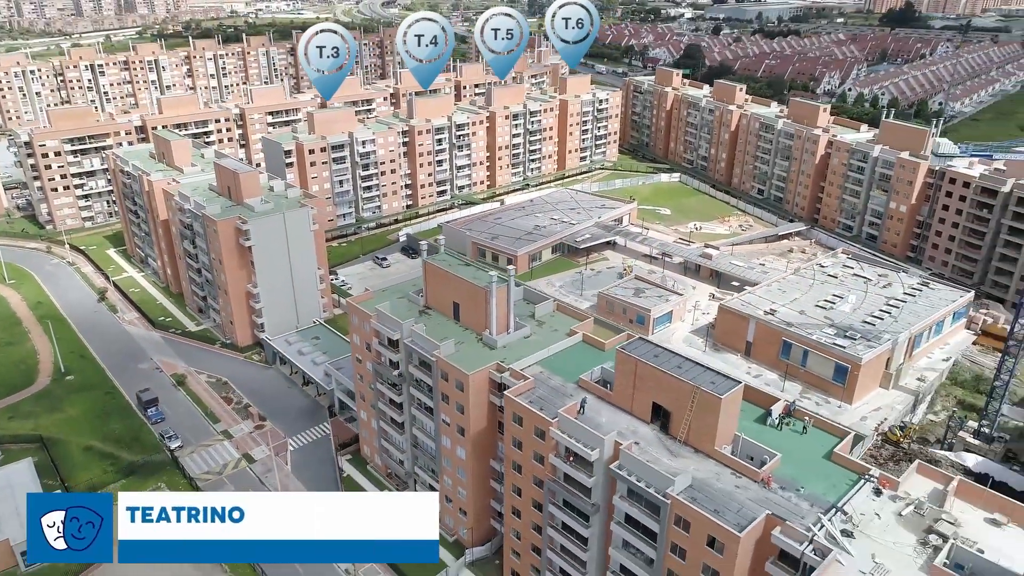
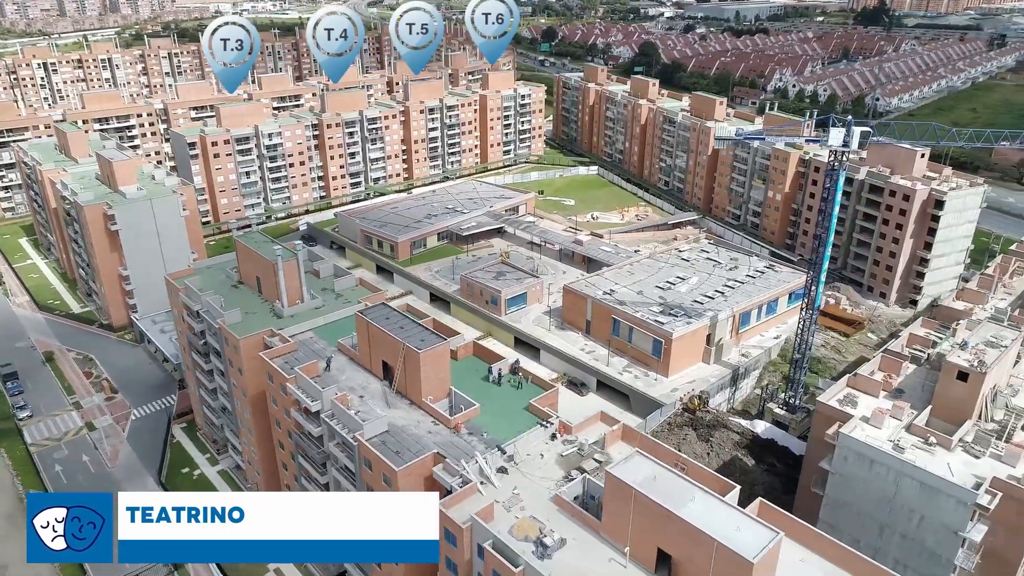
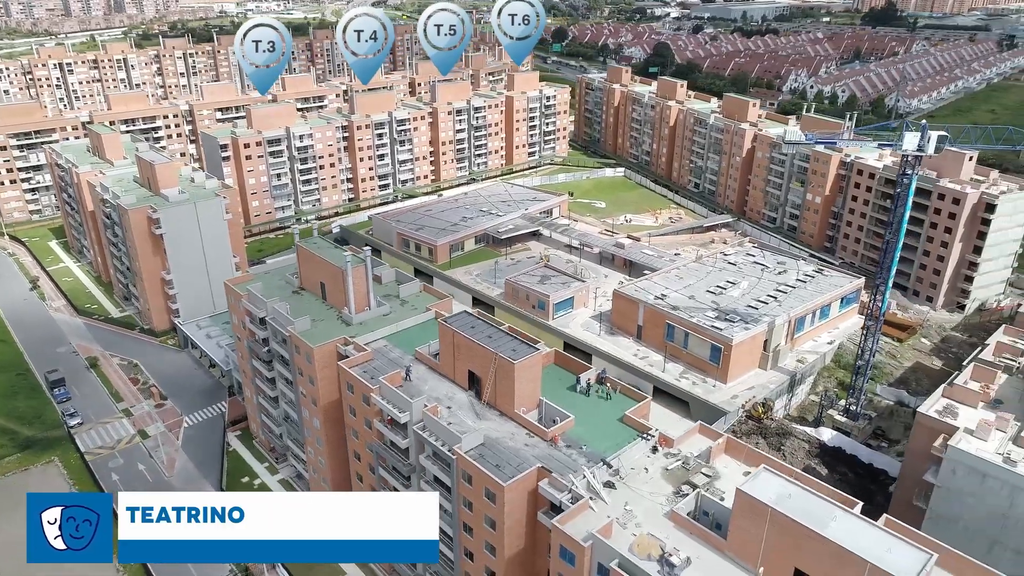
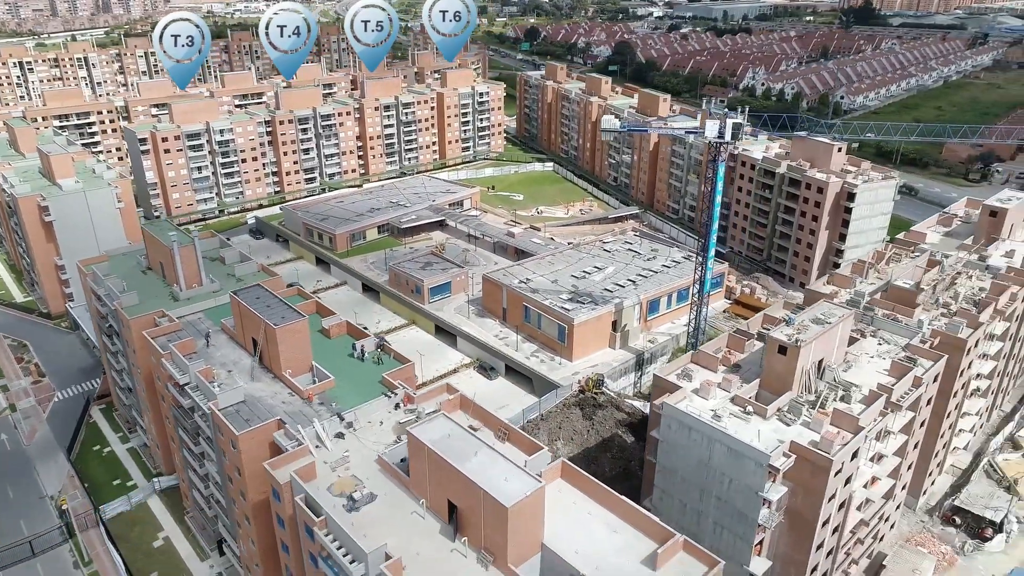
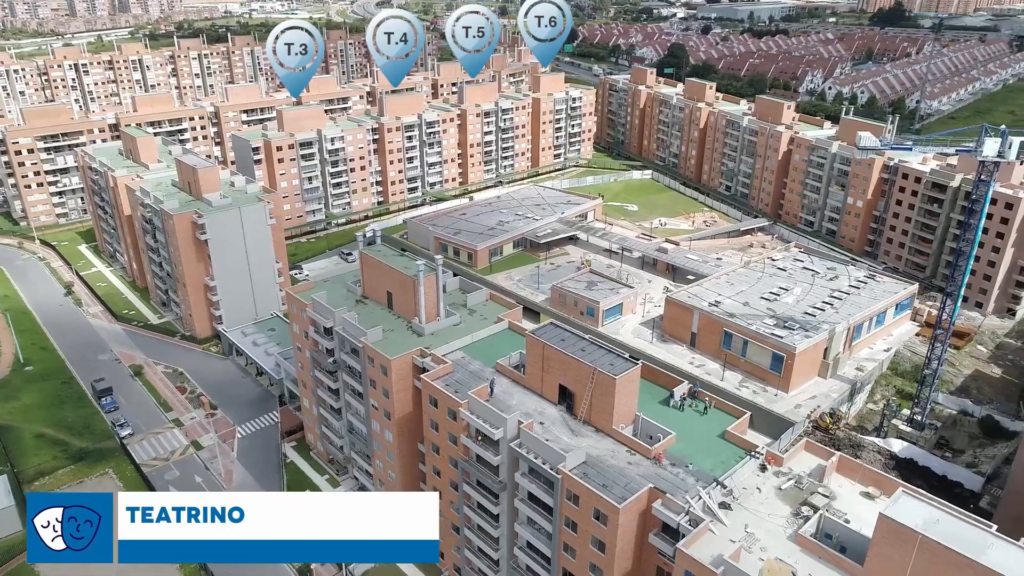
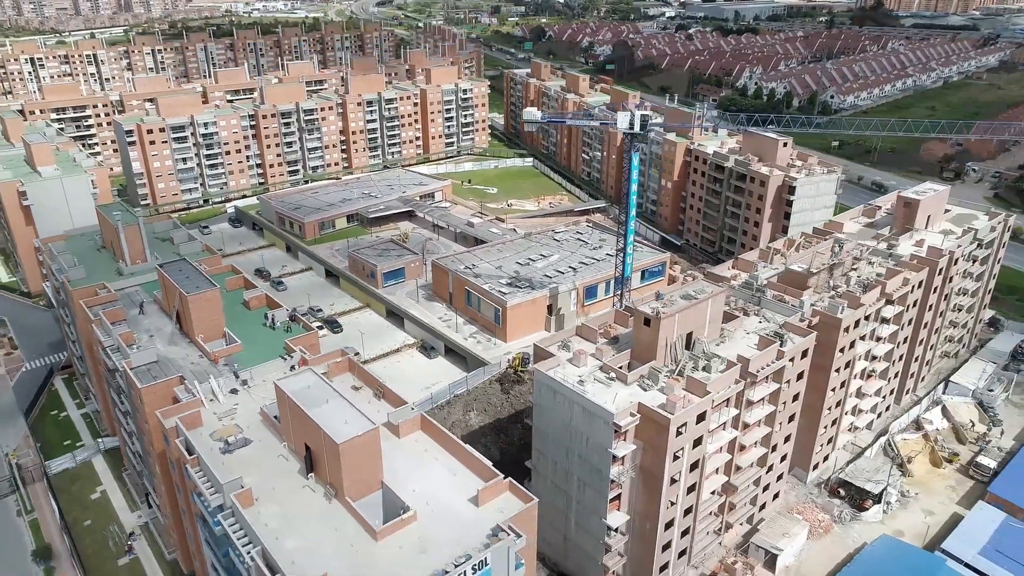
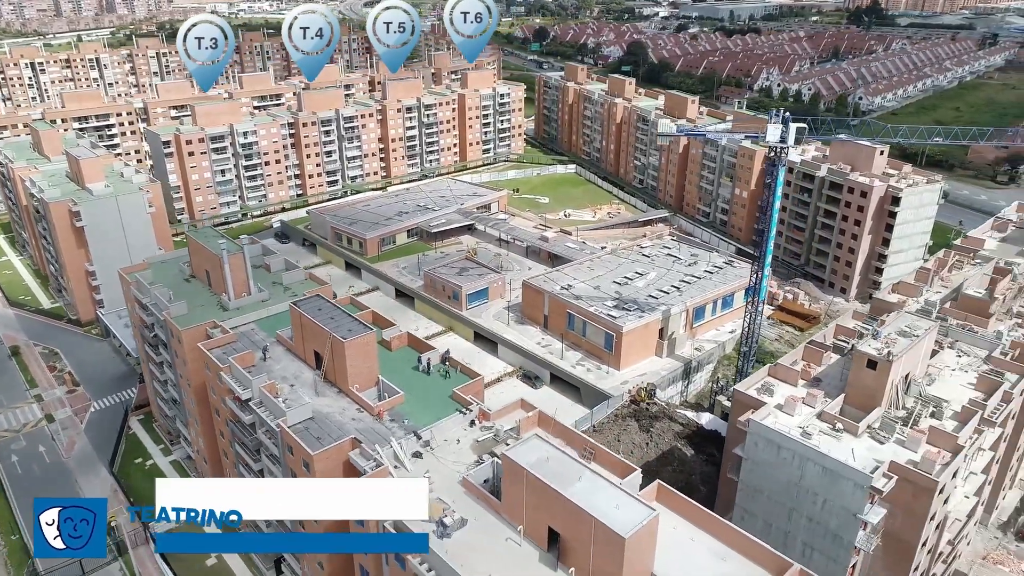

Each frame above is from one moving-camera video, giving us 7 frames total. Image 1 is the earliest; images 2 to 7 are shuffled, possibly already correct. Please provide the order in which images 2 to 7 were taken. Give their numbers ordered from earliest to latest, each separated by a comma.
5, 3, 2, 7, 4, 6
